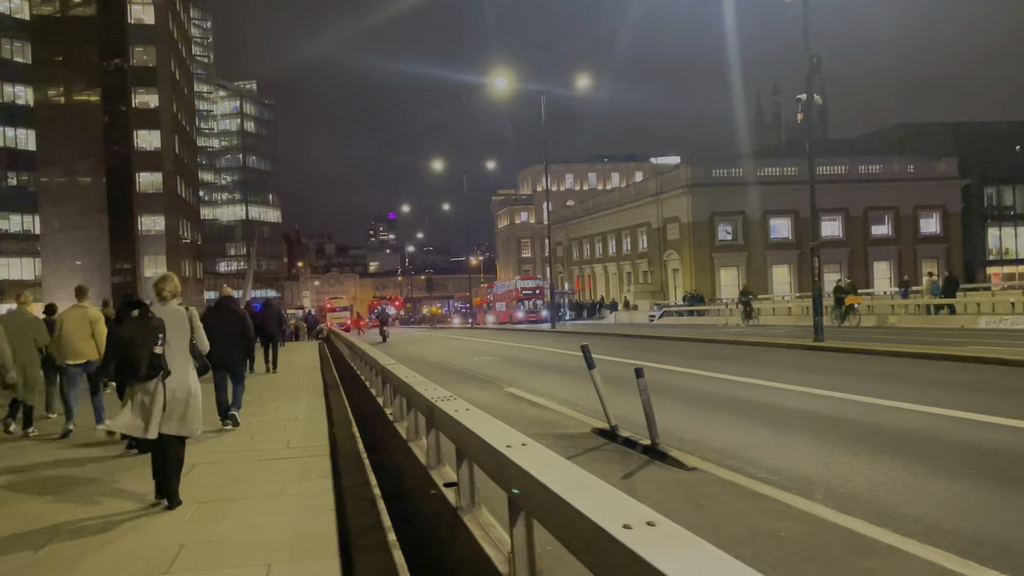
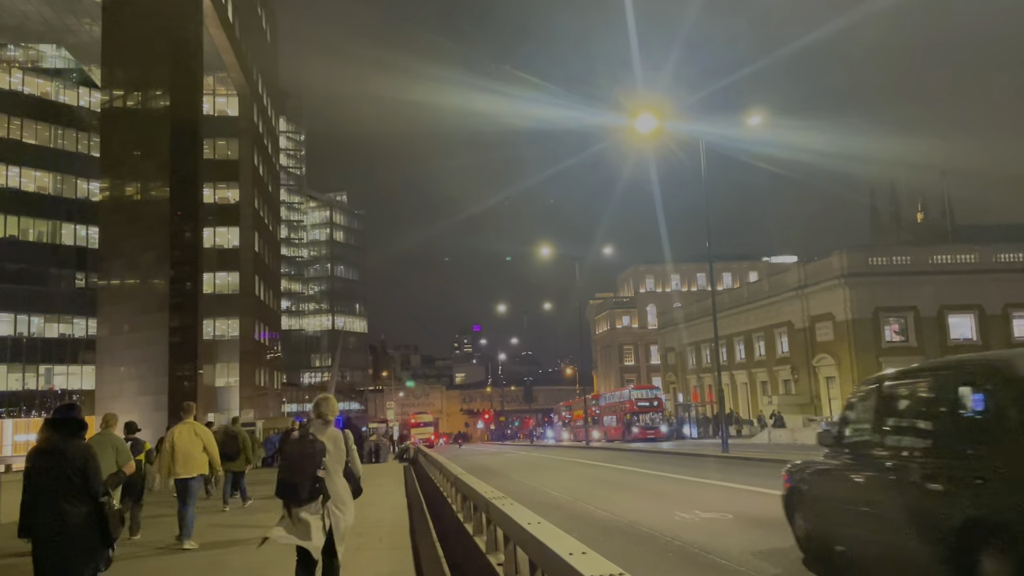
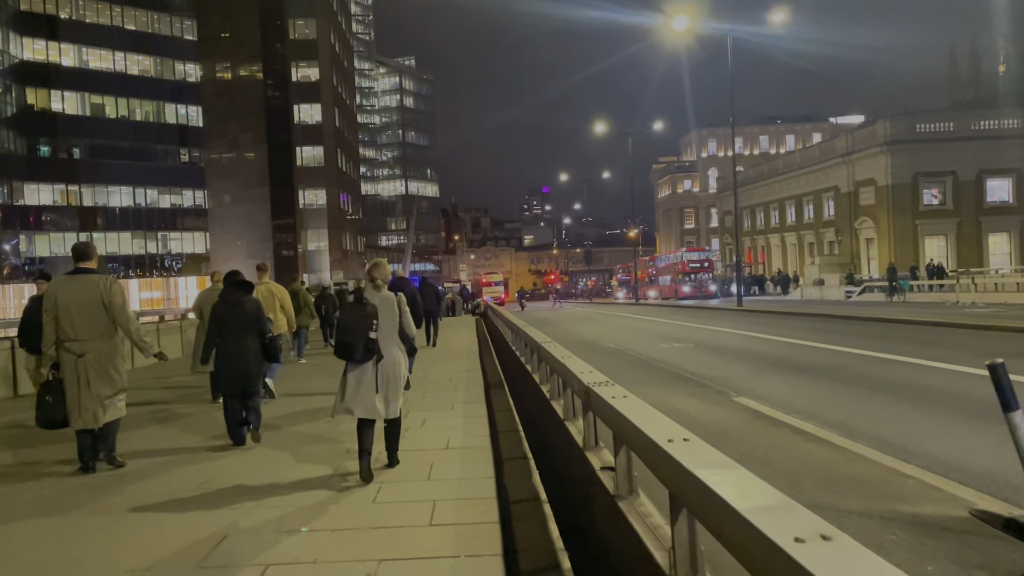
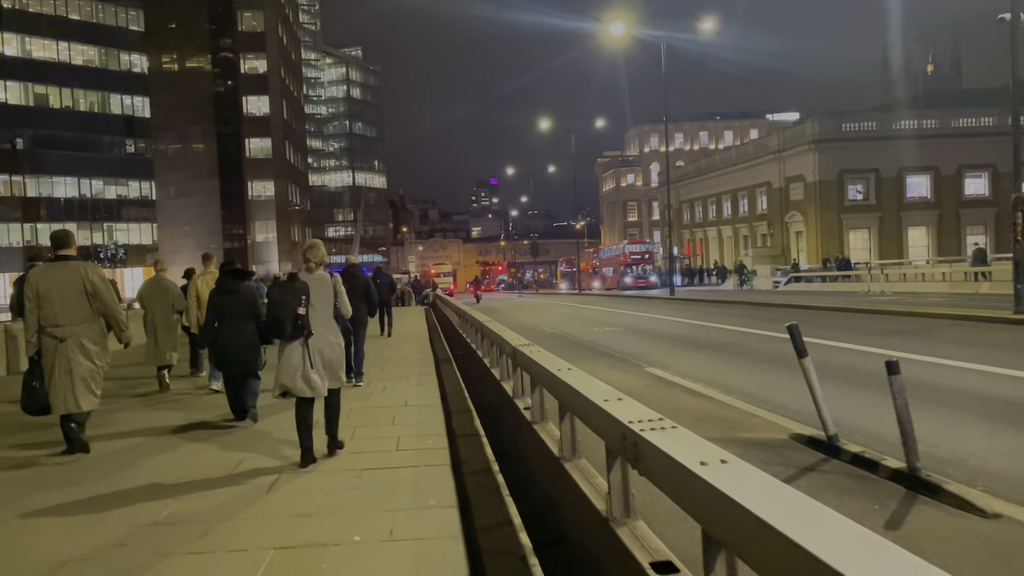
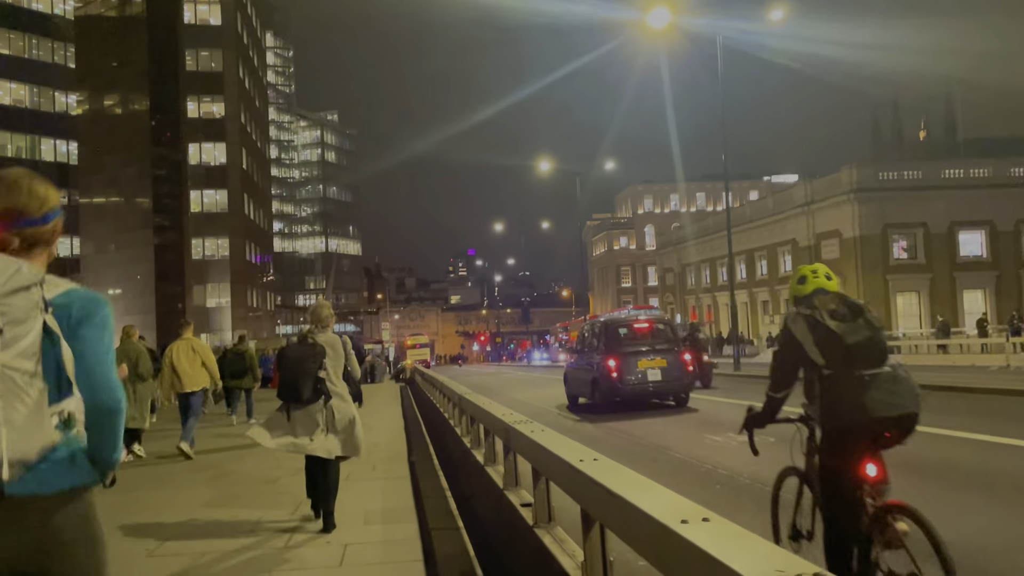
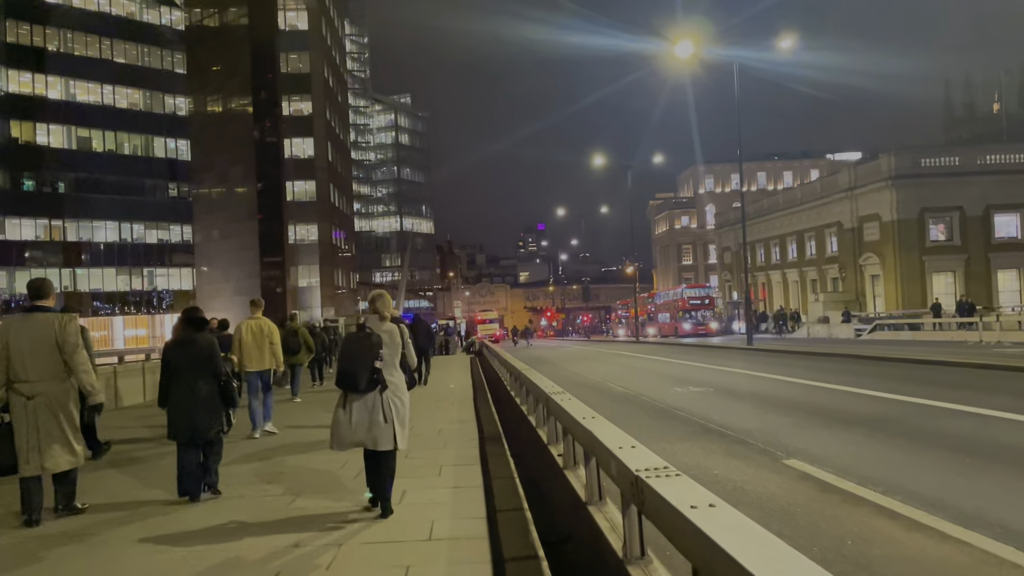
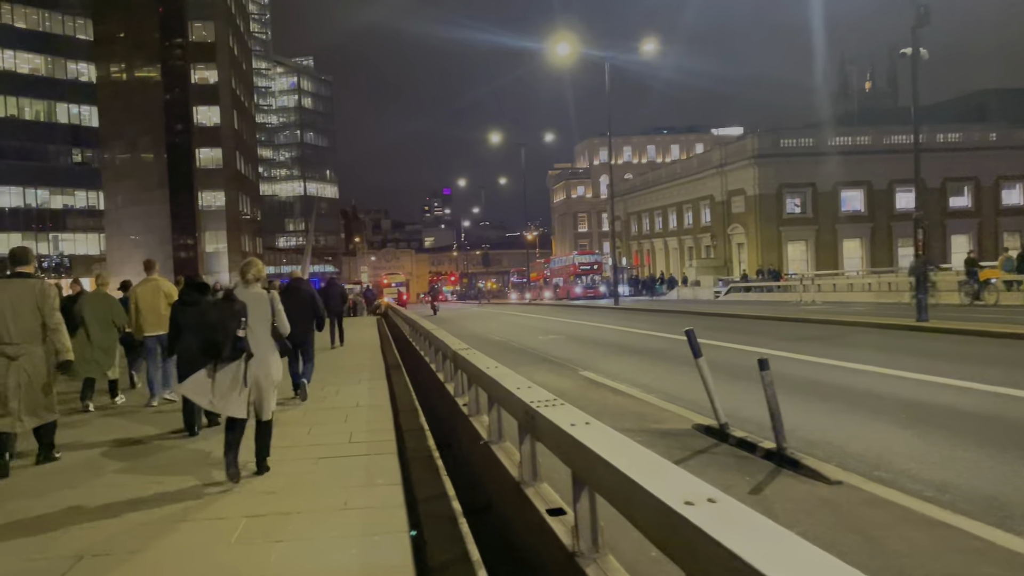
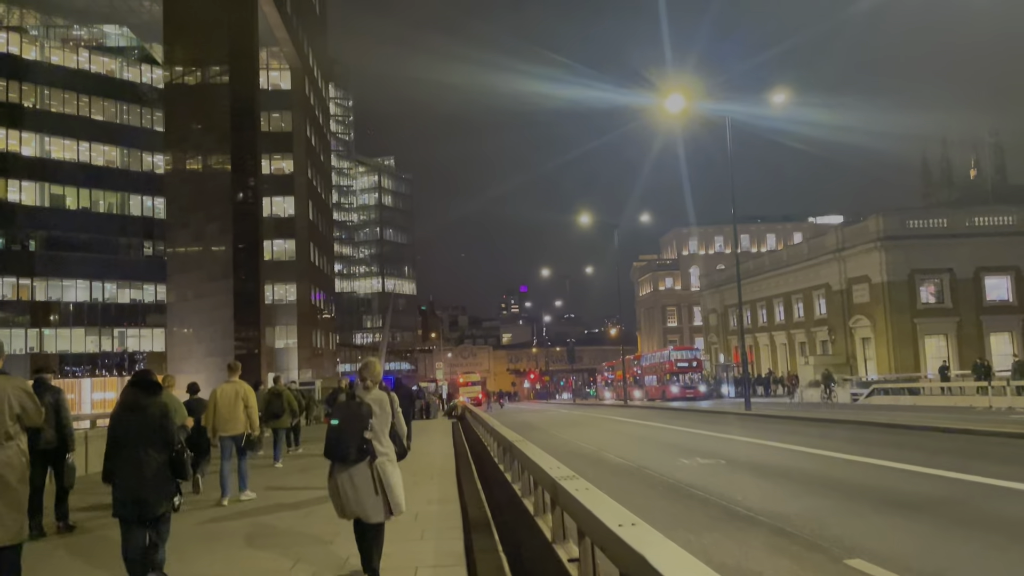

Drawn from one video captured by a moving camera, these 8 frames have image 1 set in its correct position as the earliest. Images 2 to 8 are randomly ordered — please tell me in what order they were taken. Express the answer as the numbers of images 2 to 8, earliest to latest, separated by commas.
7, 4, 3, 6, 8, 2, 5
